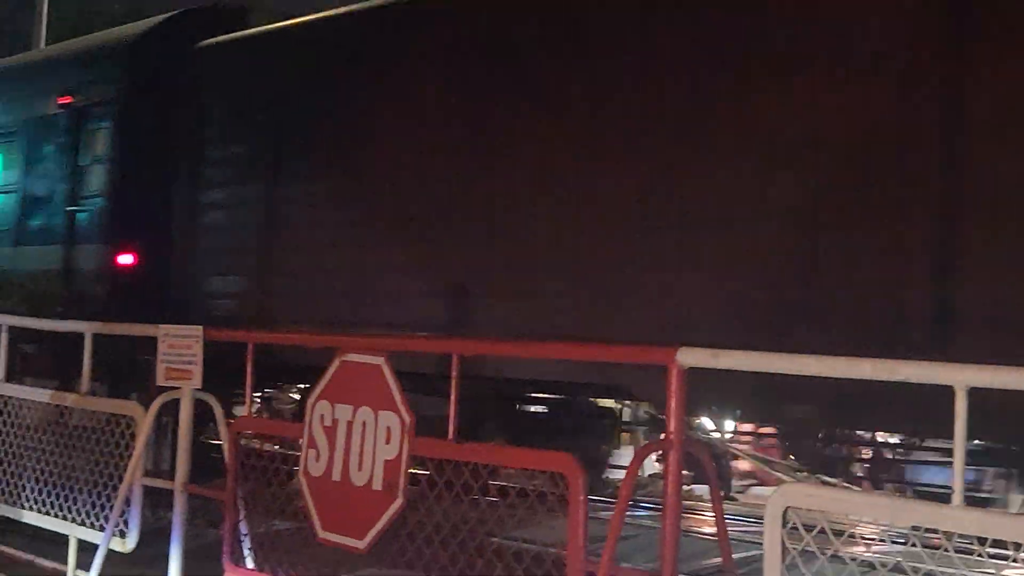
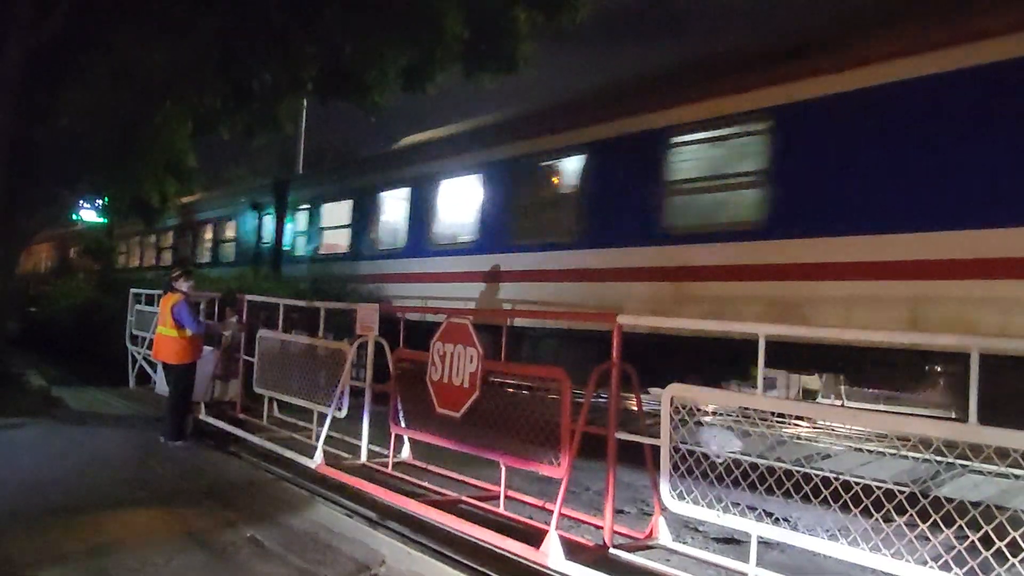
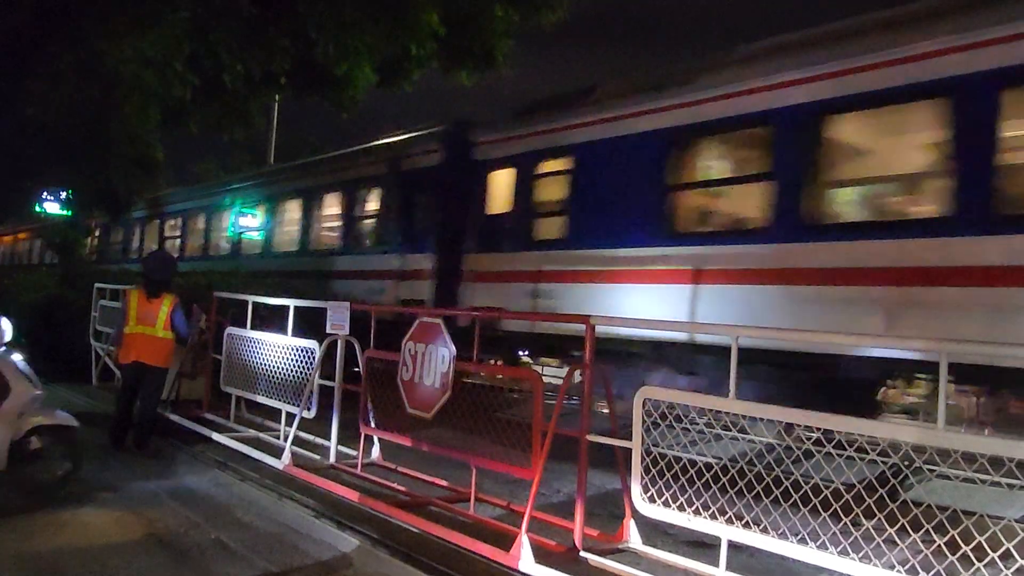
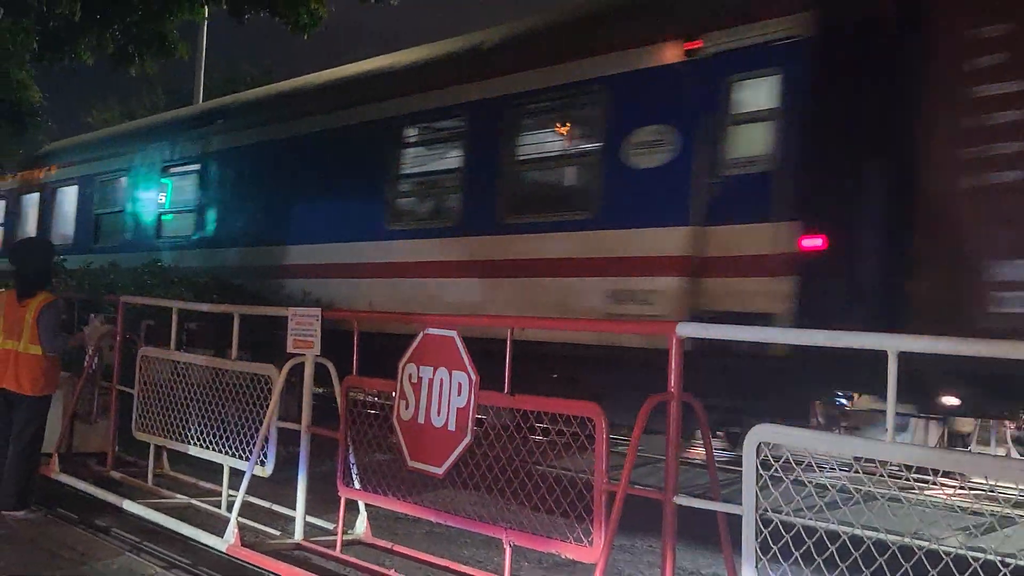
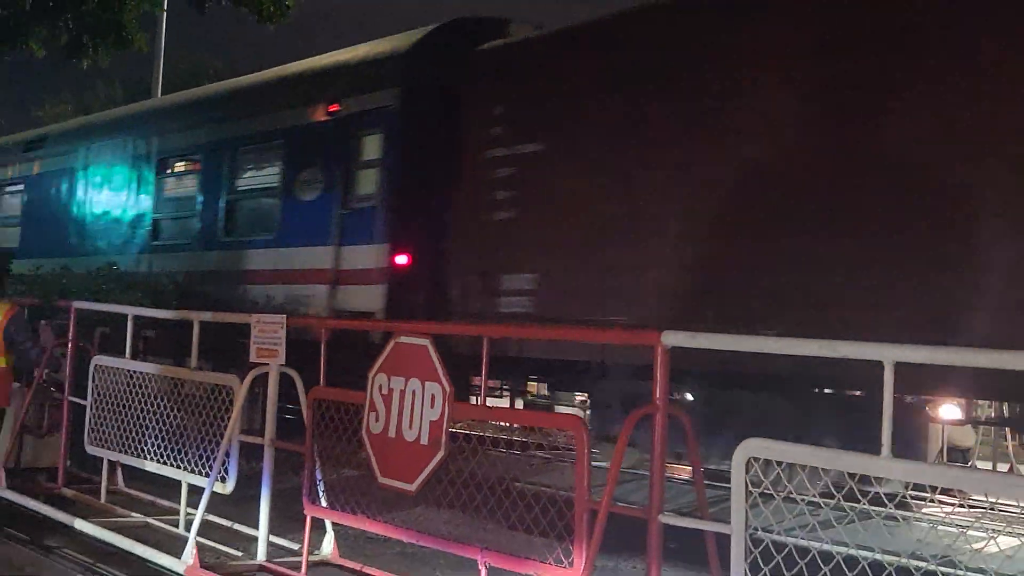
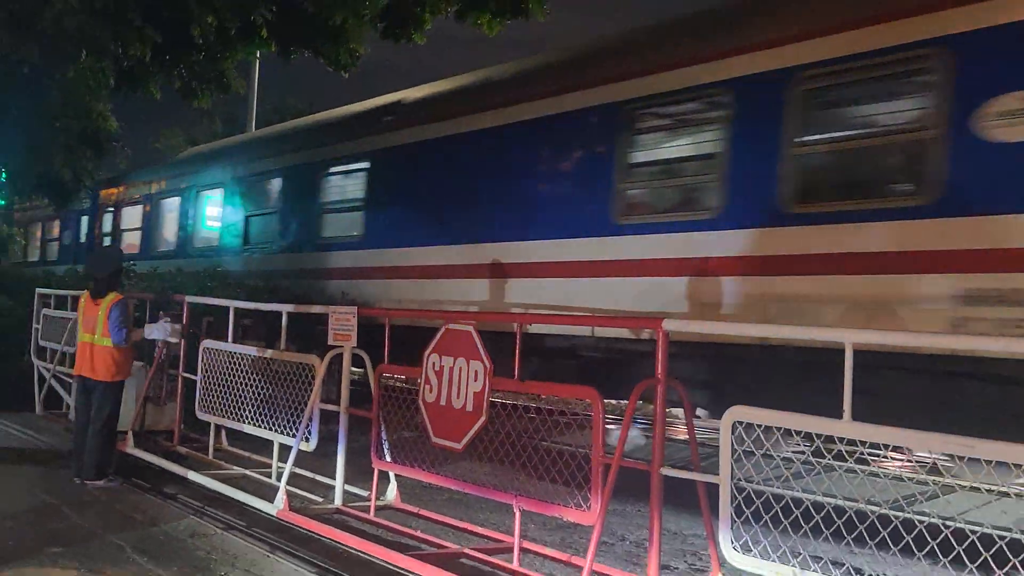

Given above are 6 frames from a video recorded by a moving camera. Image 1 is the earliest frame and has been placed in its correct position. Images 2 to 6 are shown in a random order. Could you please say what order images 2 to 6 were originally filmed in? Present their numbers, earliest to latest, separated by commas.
5, 4, 6, 2, 3
